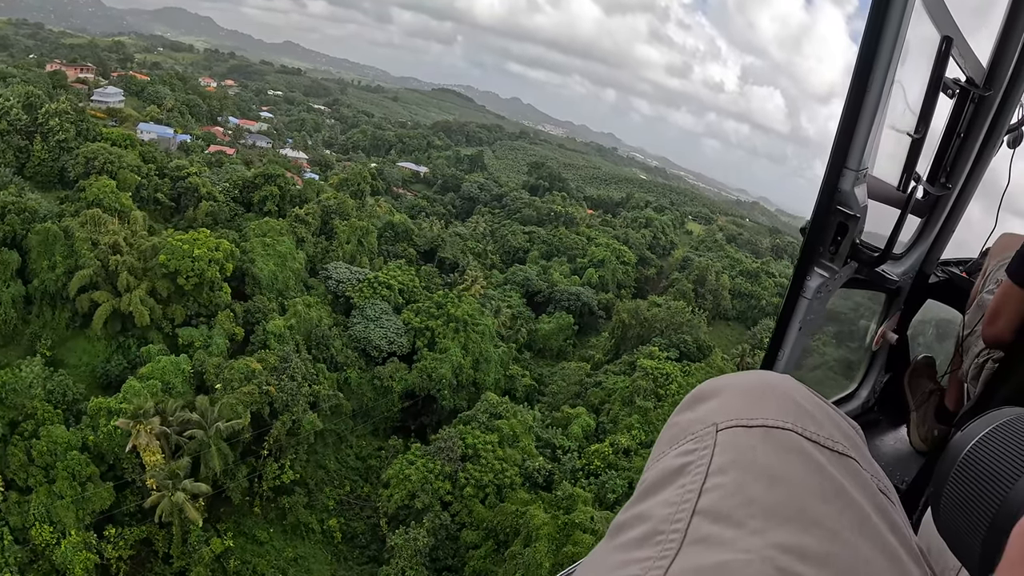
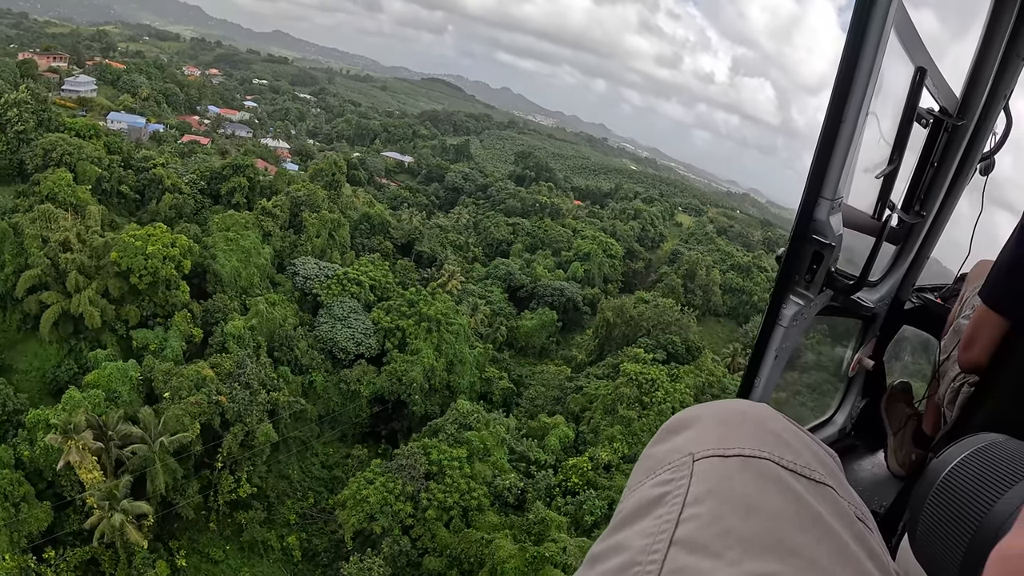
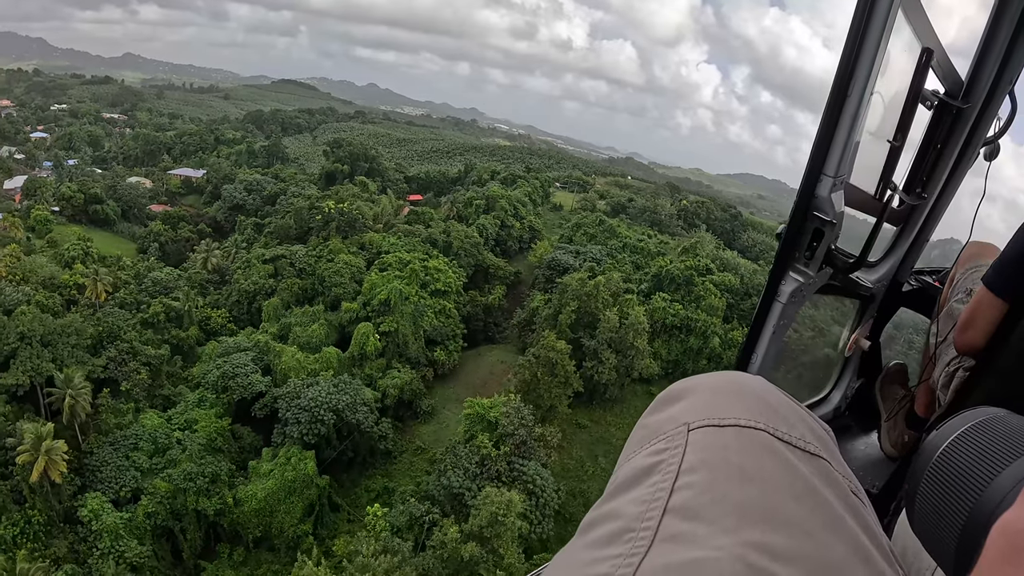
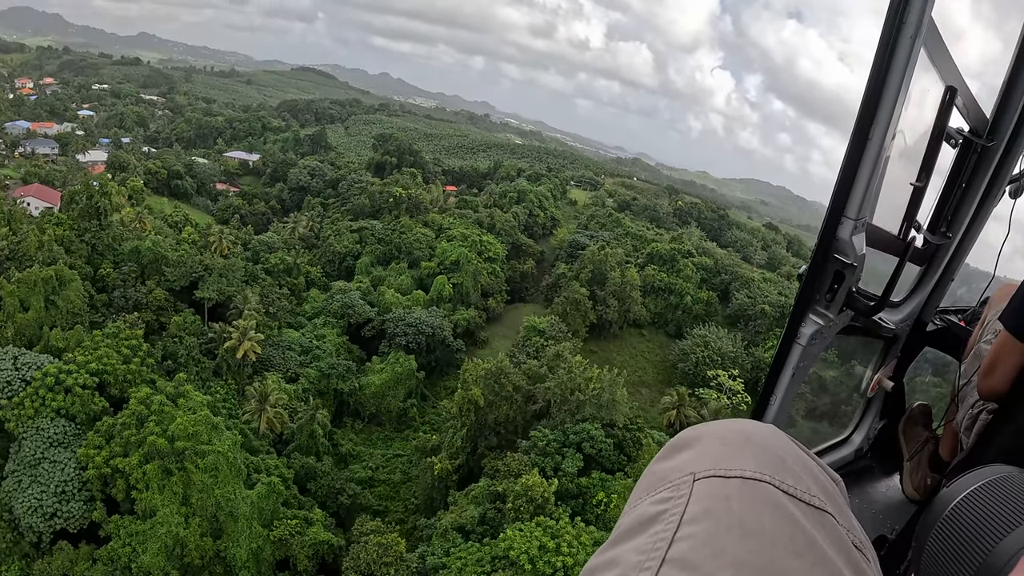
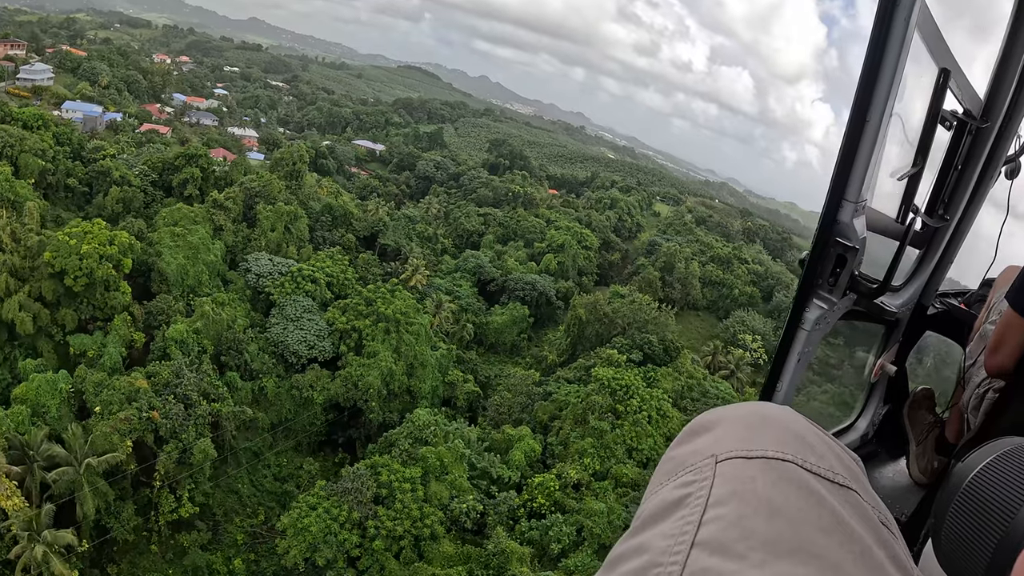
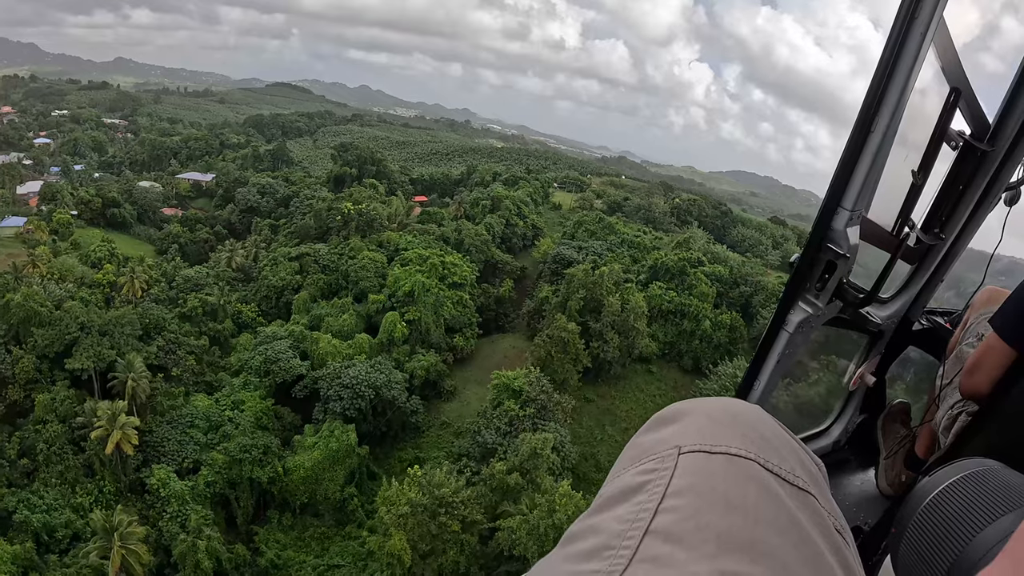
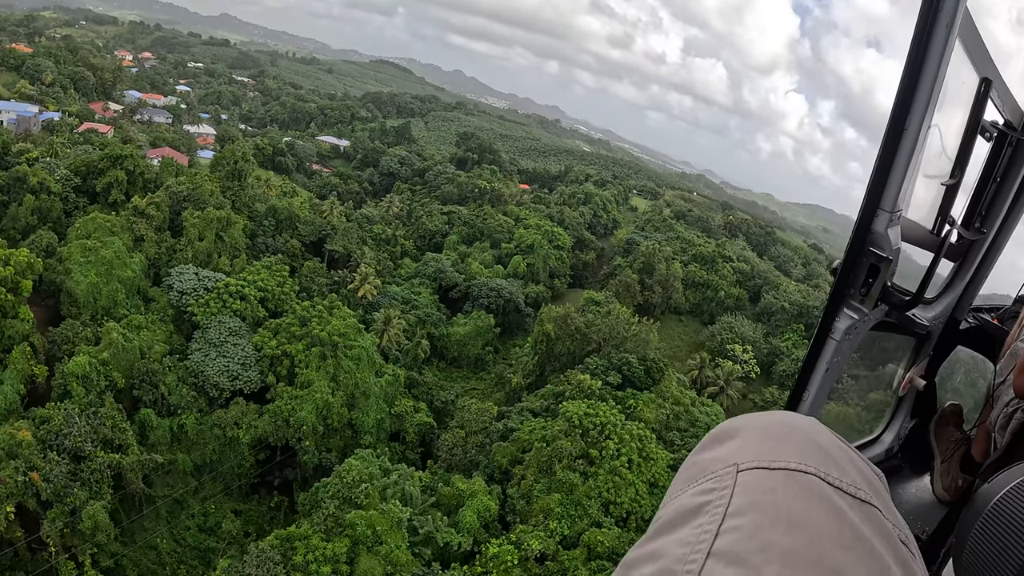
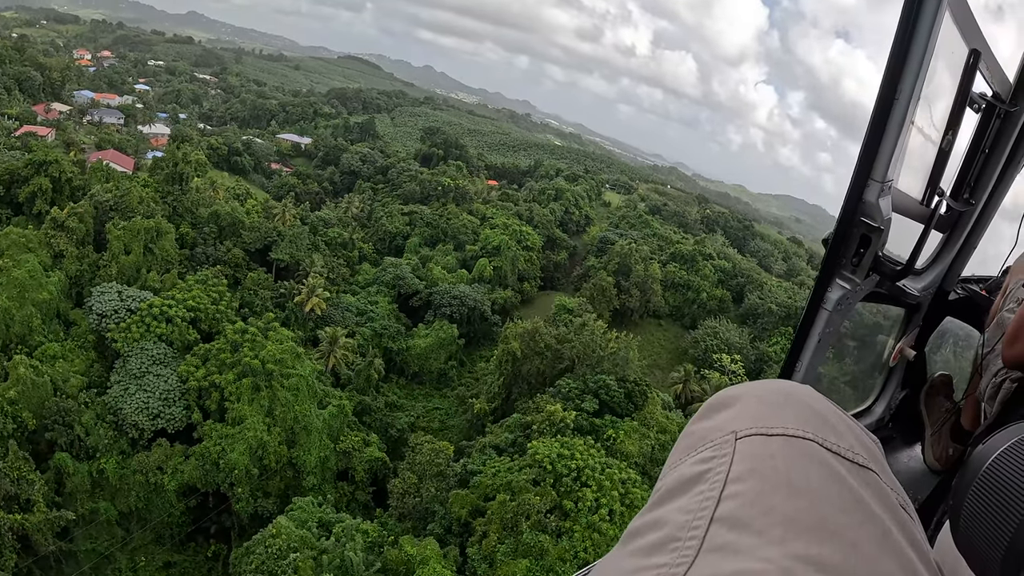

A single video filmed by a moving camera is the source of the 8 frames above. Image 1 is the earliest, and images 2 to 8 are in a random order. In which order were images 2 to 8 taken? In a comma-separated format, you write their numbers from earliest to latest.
2, 5, 7, 8, 4, 6, 3
